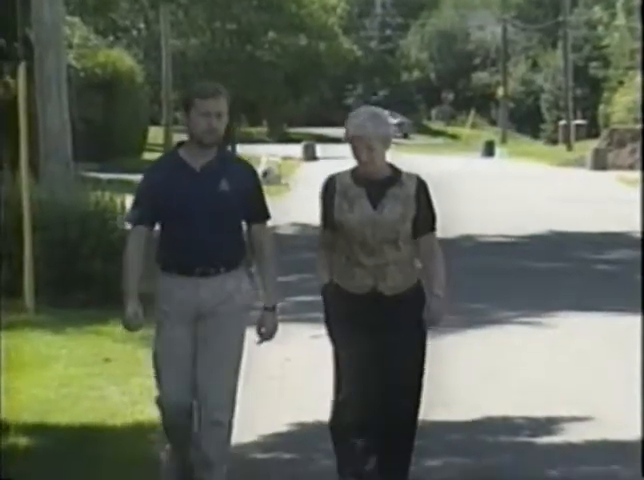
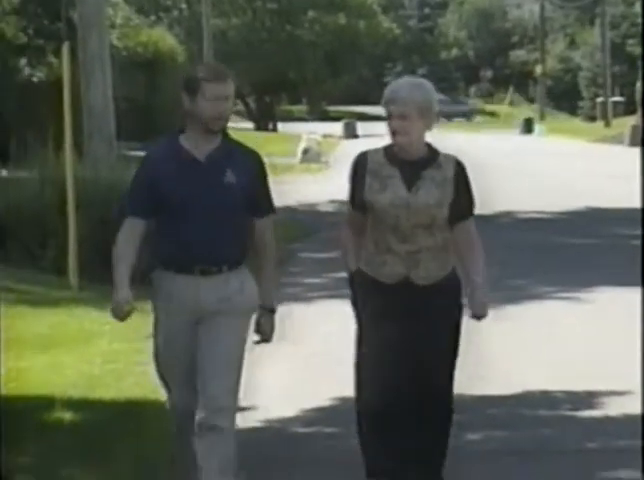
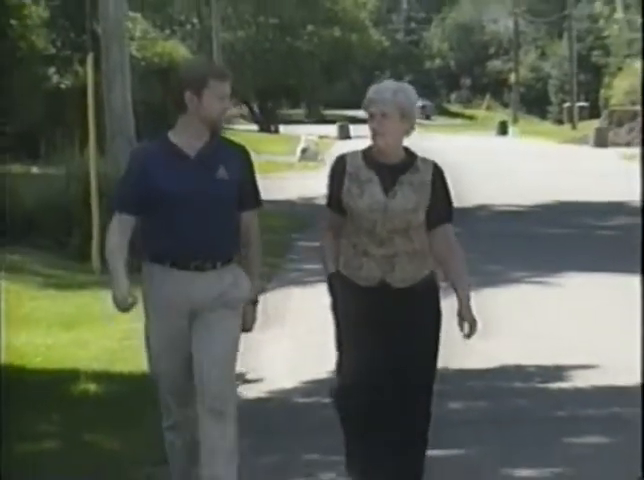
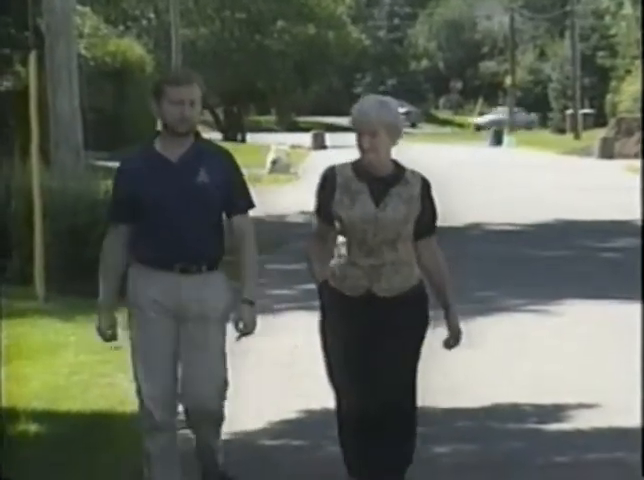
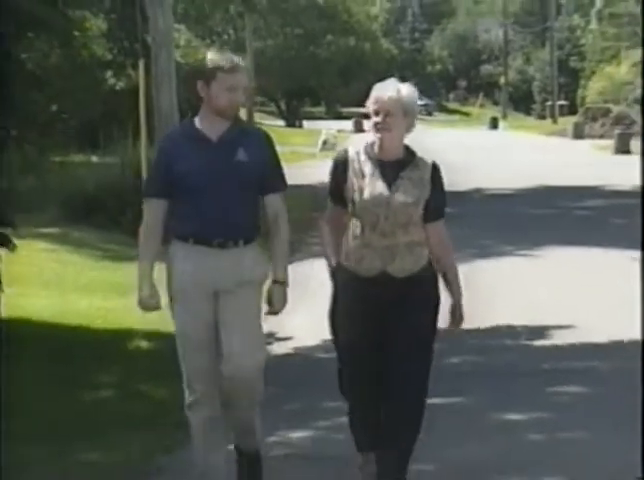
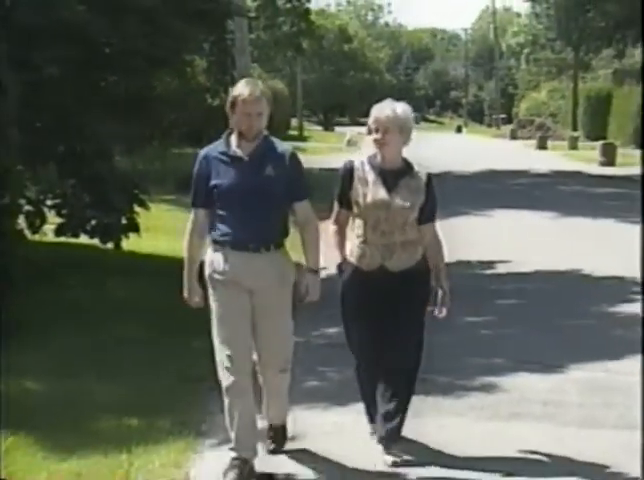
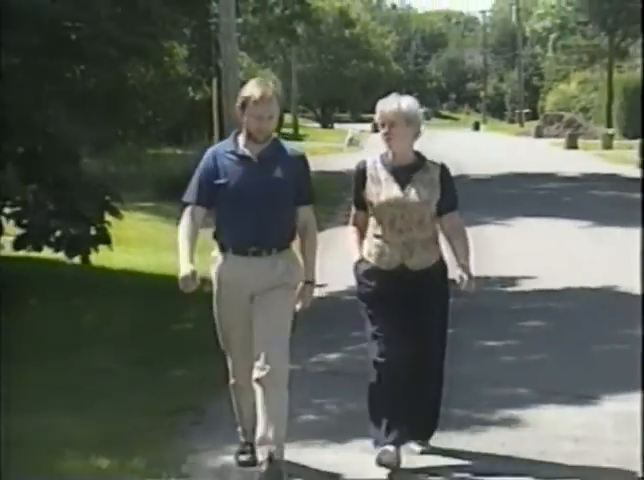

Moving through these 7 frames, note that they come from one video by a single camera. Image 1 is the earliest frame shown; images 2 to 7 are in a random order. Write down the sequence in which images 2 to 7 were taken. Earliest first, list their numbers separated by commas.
4, 2, 3, 5, 7, 6
